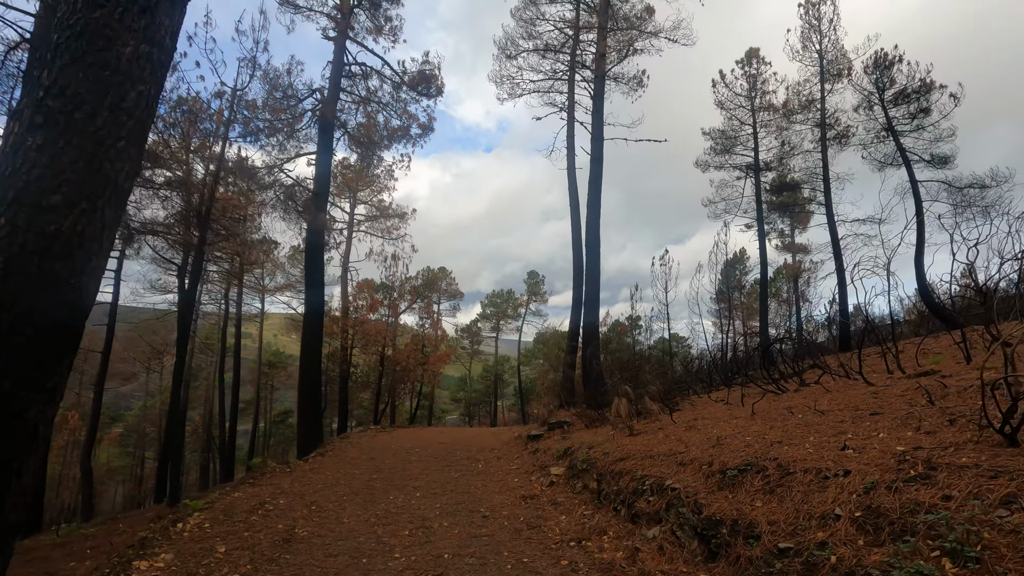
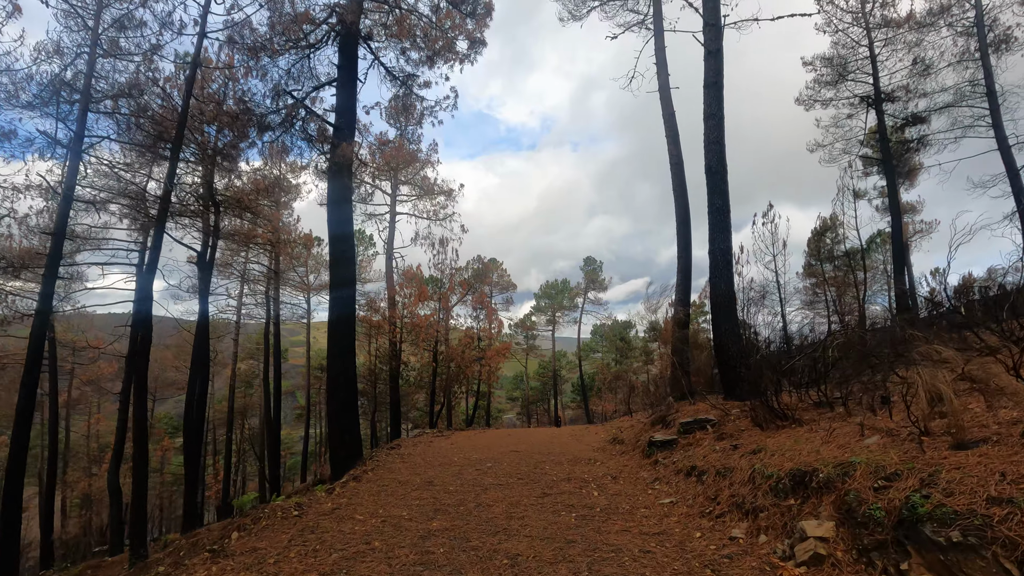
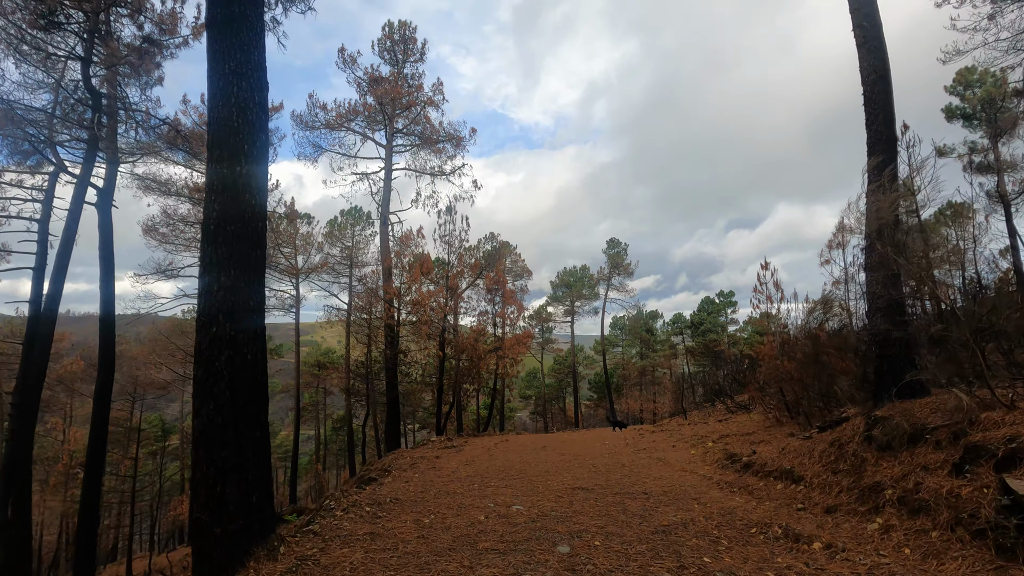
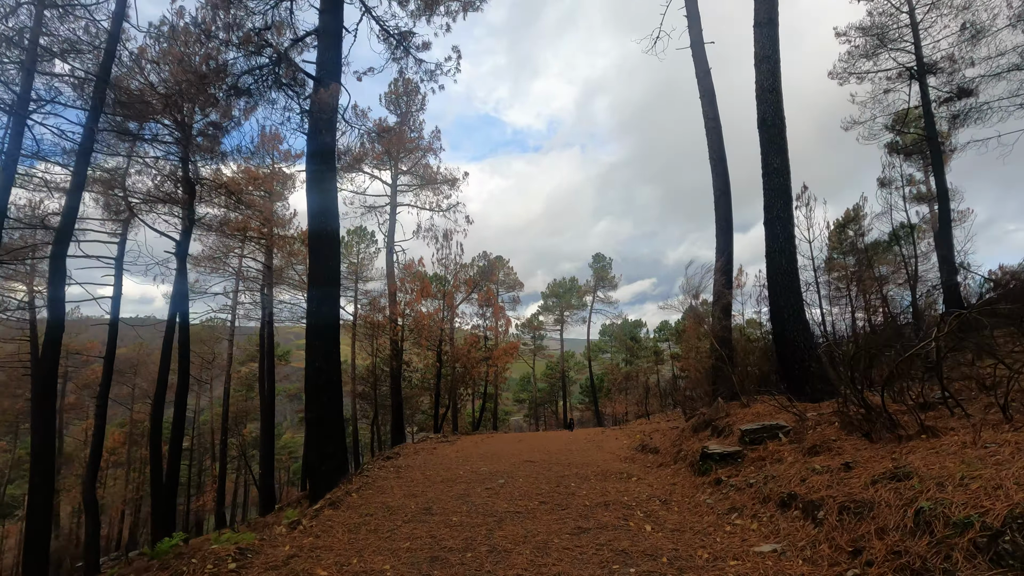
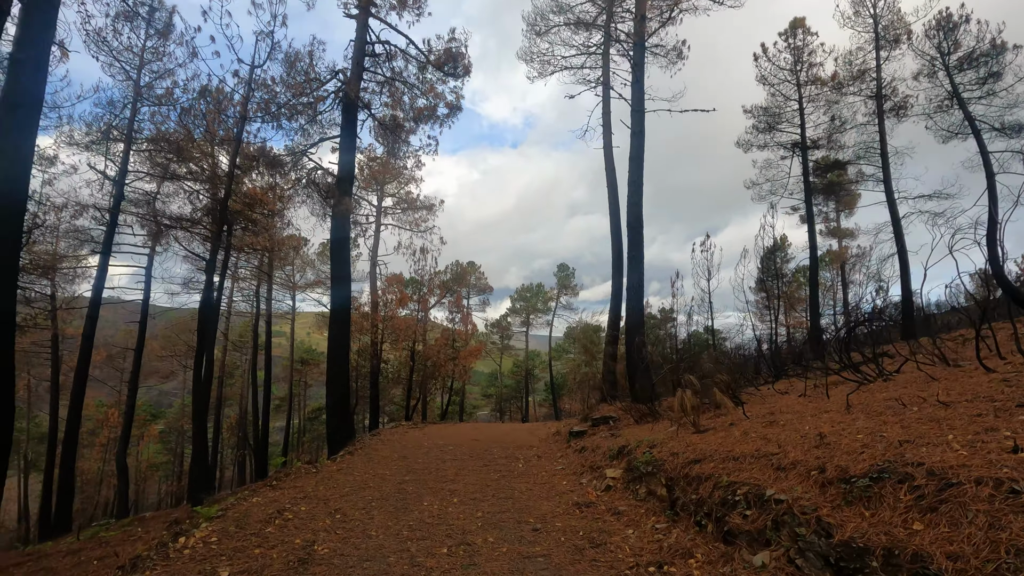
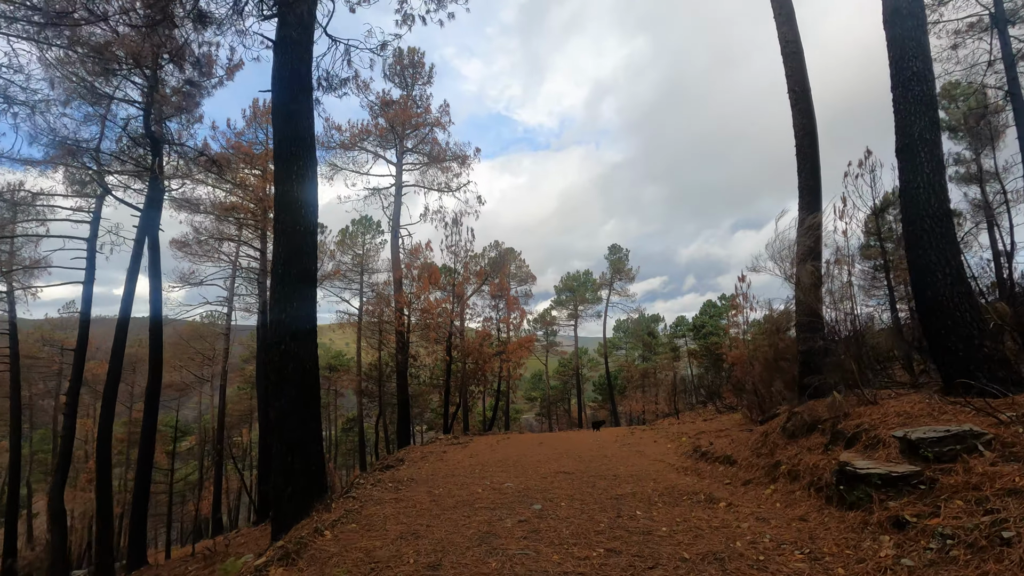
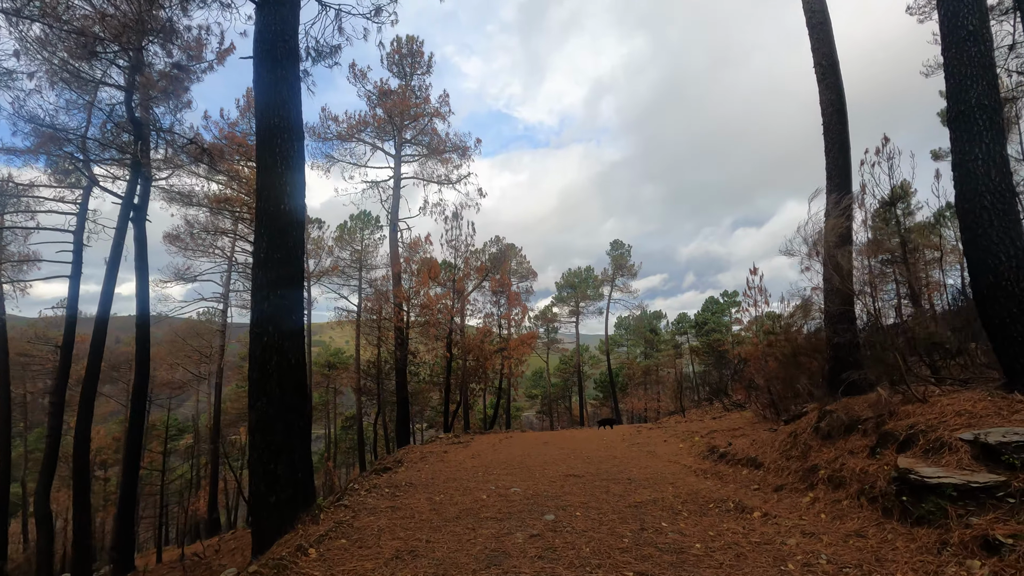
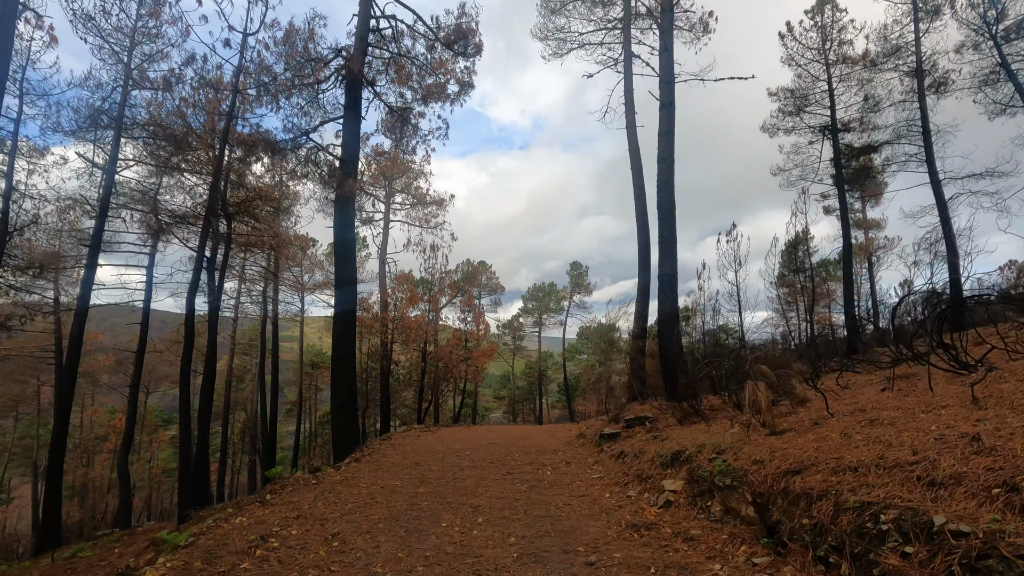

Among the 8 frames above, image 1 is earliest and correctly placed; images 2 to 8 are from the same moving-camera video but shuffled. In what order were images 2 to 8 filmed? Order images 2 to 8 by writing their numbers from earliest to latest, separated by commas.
5, 8, 2, 4, 6, 7, 3
